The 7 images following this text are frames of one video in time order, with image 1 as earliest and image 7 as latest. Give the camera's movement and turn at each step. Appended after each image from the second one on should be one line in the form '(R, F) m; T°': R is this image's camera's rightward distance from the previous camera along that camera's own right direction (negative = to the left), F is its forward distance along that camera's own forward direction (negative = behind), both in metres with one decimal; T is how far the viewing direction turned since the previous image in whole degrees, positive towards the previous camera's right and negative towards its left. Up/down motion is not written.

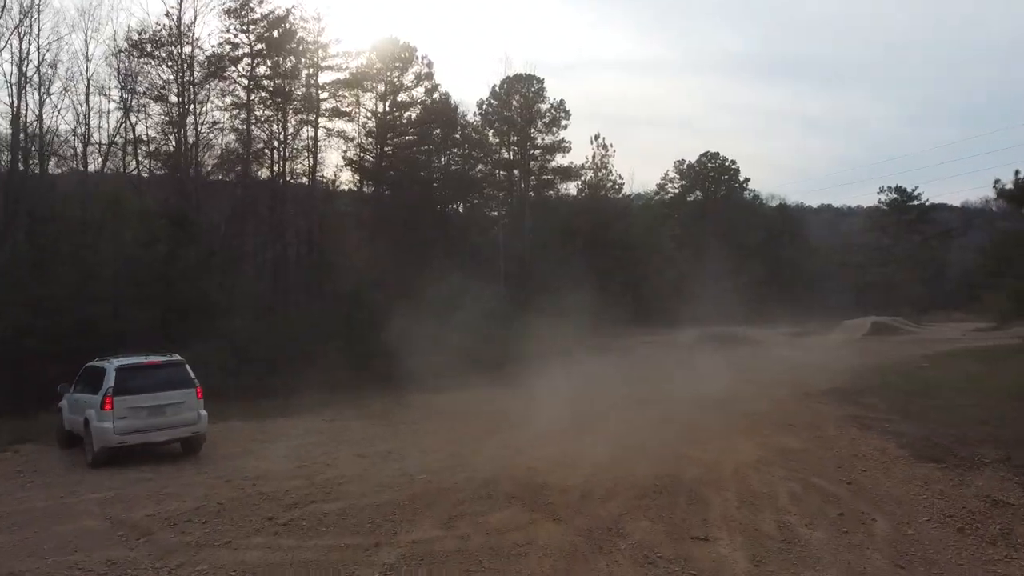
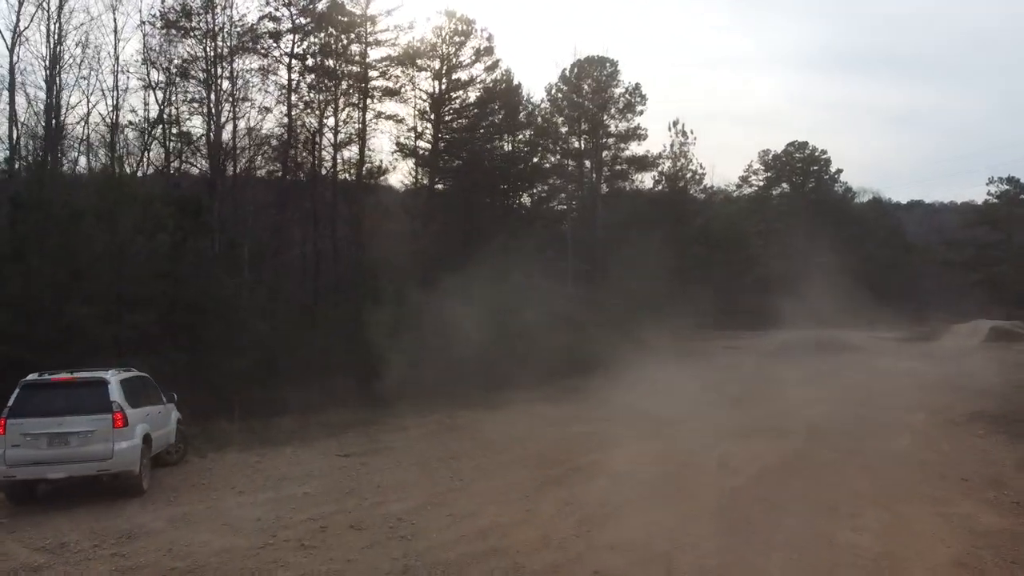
(+0.1, +3.6) m; -5°
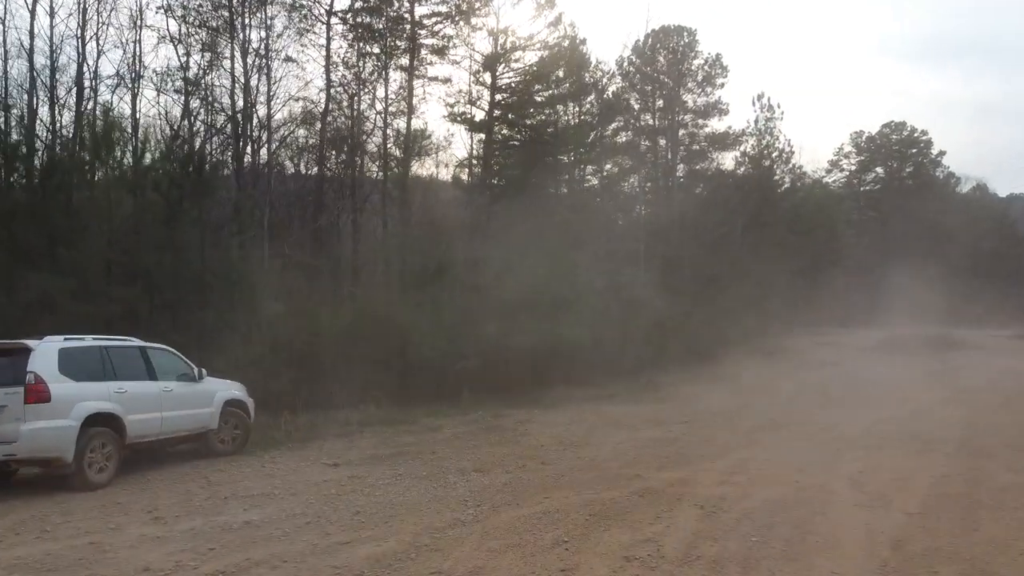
(+0.3, +3.3) m; -5°
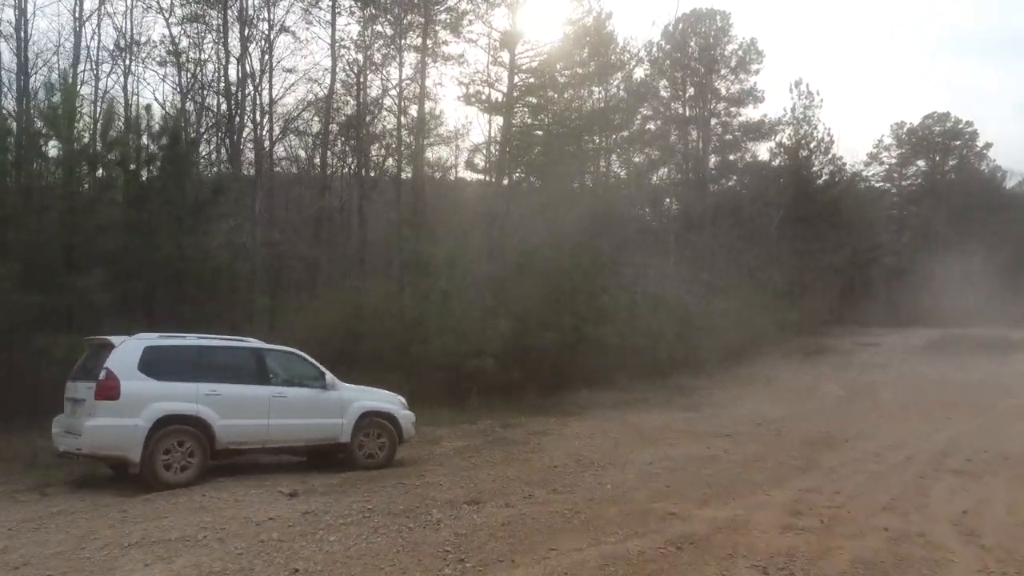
(+0.2, +1.9) m; -2°
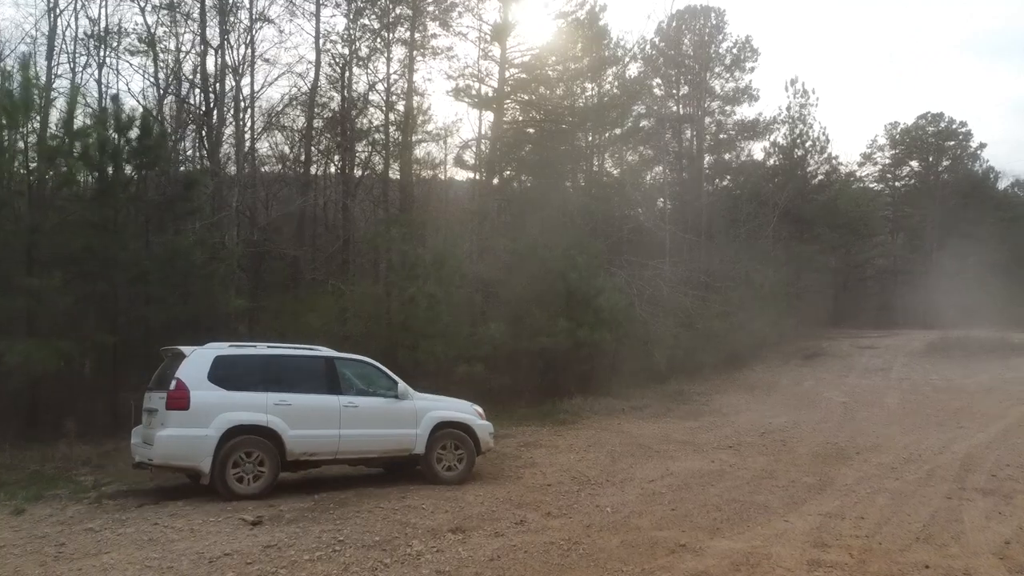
(0.0, +0.8) m; +1°
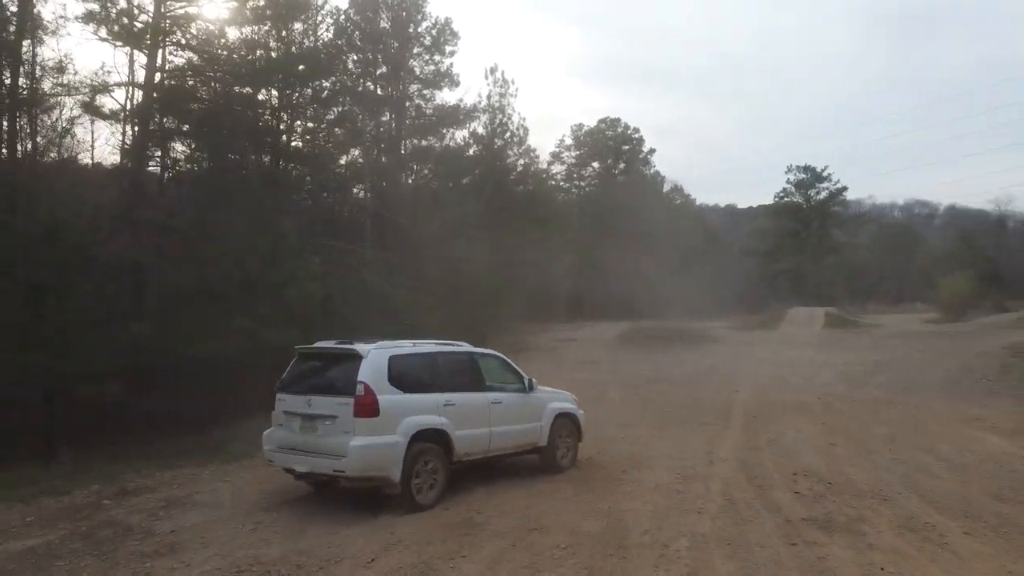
(+0.5, +3.5) m; +21°
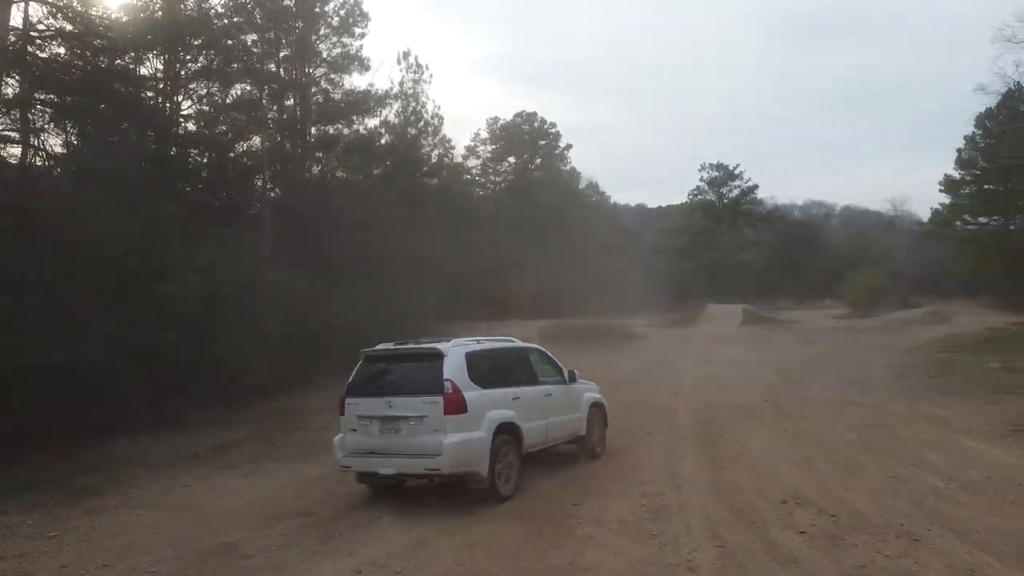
(-0.1, +1.9) m; +6°
